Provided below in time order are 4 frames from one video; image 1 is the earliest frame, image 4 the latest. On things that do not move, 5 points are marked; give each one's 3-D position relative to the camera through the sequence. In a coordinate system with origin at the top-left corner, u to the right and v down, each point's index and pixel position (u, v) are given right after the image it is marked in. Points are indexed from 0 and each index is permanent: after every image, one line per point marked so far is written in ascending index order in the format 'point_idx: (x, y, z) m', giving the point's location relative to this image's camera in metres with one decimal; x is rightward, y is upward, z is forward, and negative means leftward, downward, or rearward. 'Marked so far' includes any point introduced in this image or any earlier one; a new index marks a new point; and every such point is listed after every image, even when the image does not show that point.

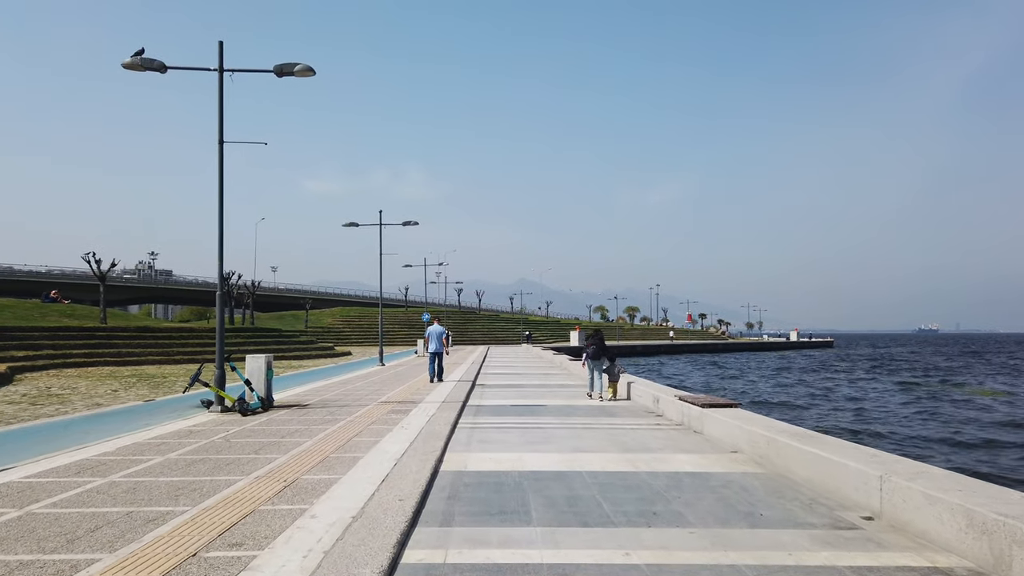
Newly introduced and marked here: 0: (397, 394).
0: (-2.4, -2.3, +16.9) m
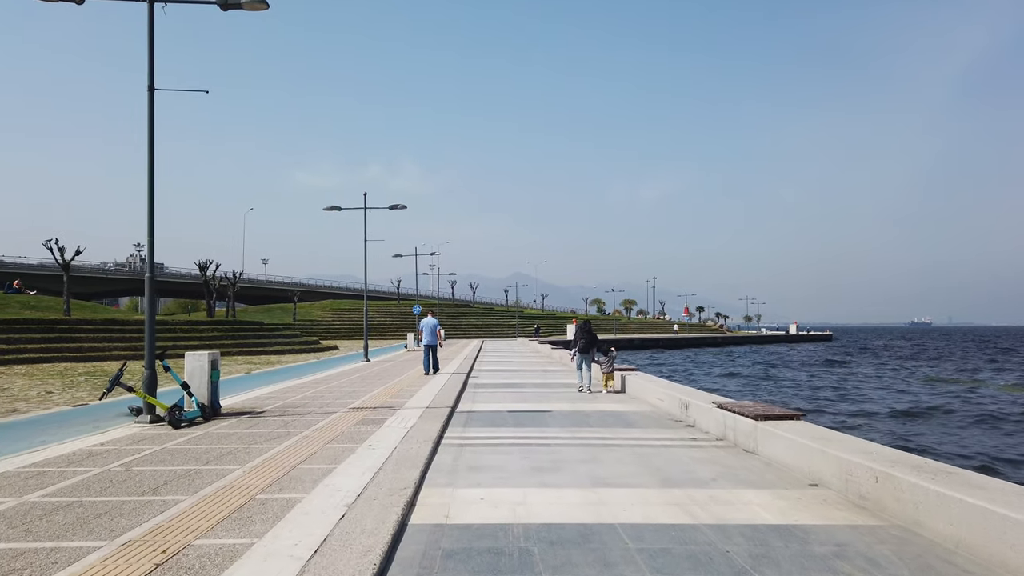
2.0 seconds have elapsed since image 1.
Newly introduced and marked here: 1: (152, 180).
0: (-2.5, -2.0, +14.4) m
1: (-5.3, +1.6, +11.6) m
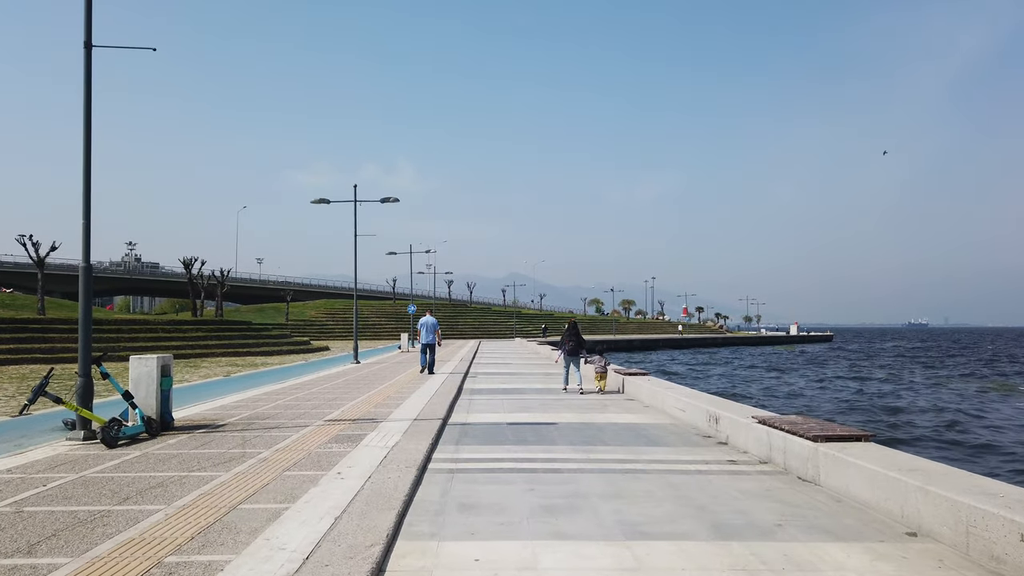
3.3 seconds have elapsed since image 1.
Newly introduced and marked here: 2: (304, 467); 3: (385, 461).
0: (-2.5, -1.9, +12.7) m
1: (-5.2, +1.7, +9.9) m
2: (-1.9, -1.7, +7.4) m
3: (-1.2, -1.7, +7.6) m
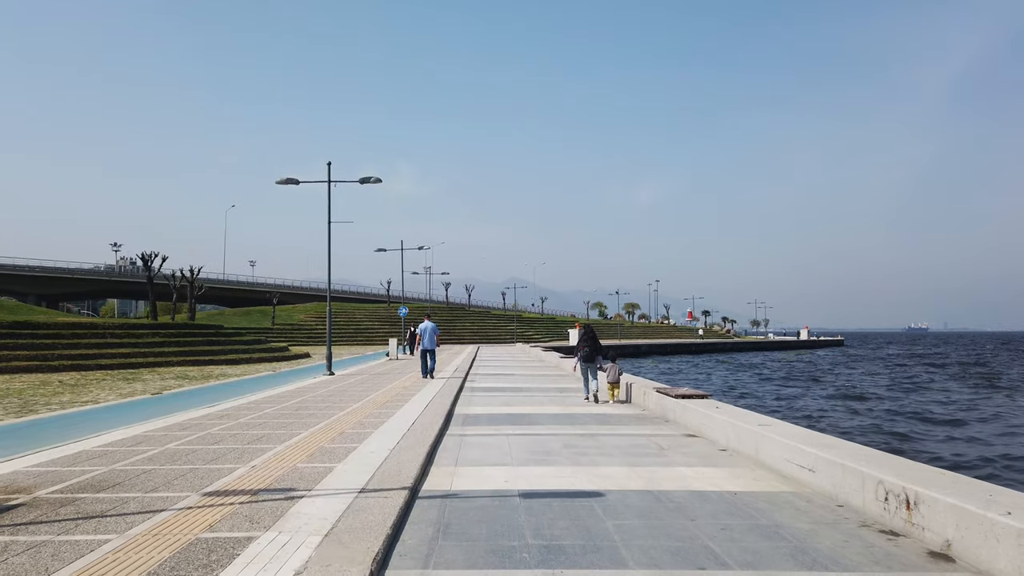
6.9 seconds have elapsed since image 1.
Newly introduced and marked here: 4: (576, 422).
0: (-2.3, -1.7, +8.1) m
1: (-5.1, +1.9, +5.3) m
2: (-1.8, -1.5, +2.8) m
3: (-1.1, -1.4, +3.0) m
4: (+1.0, -2.0, +11.7) m
